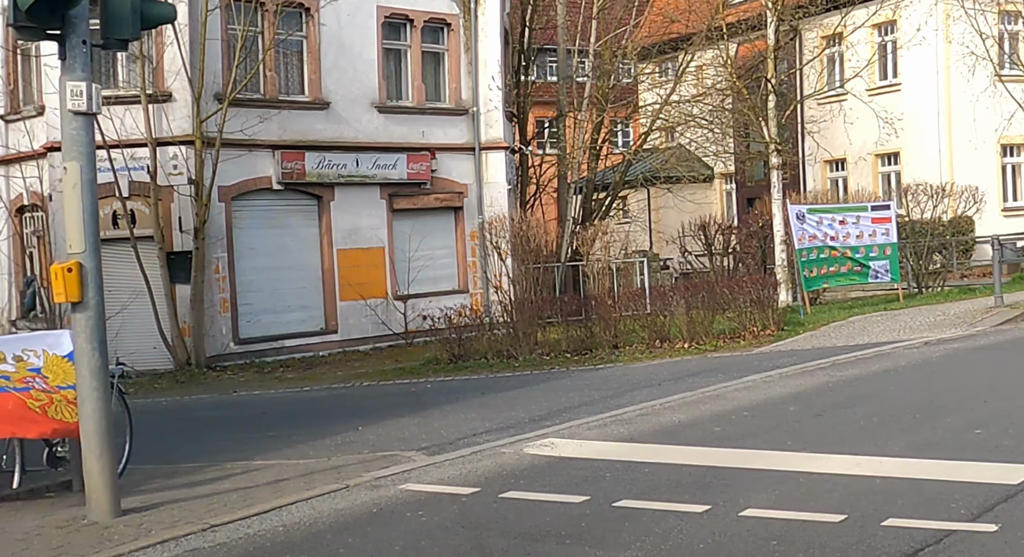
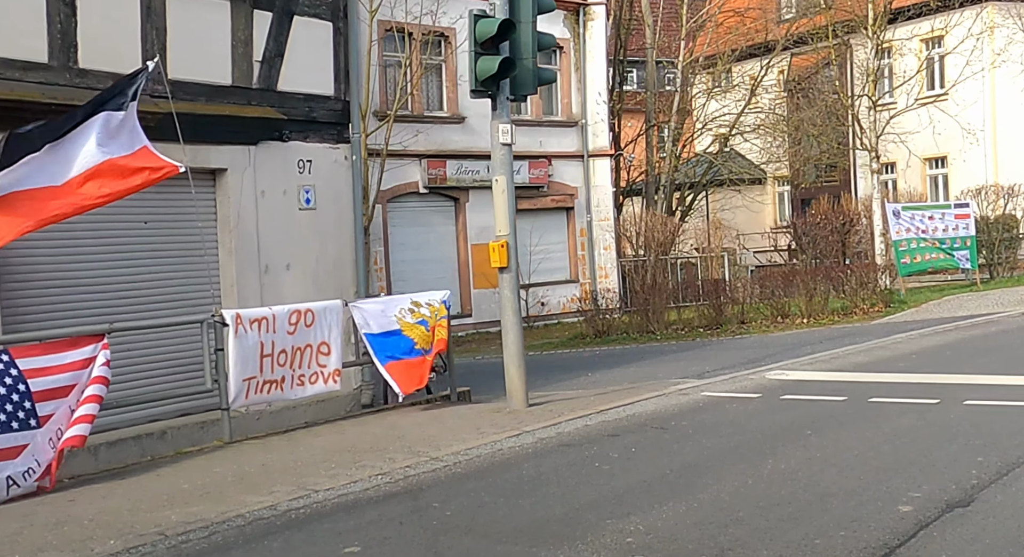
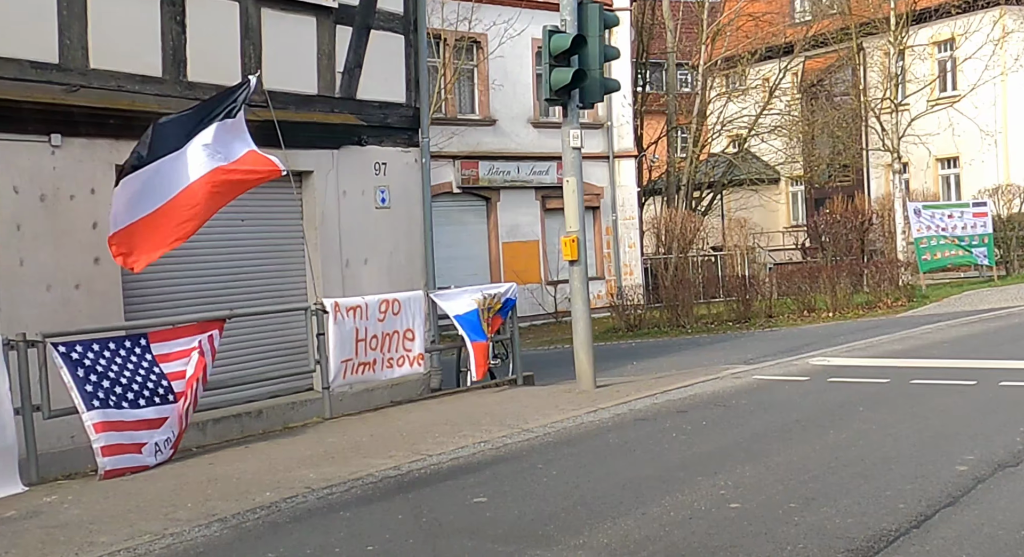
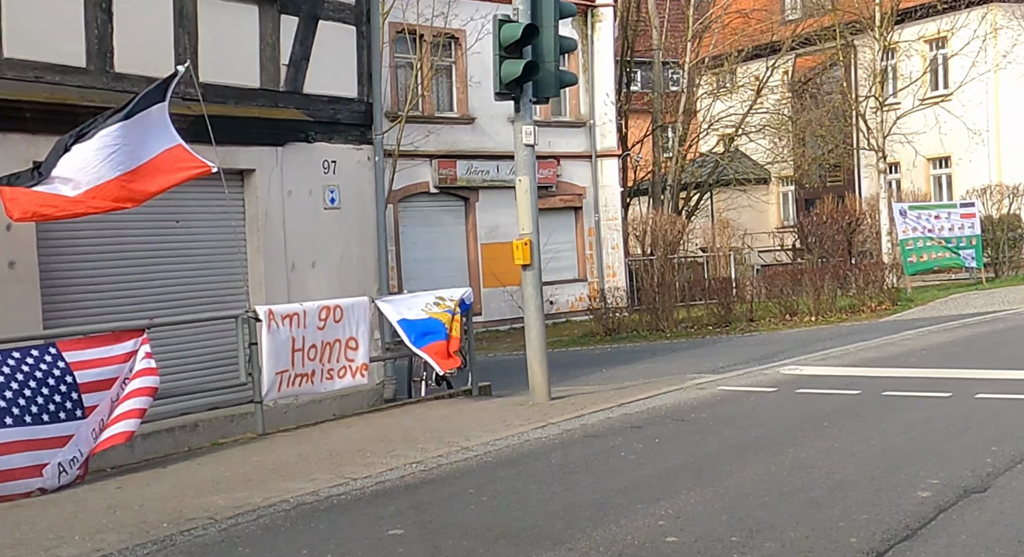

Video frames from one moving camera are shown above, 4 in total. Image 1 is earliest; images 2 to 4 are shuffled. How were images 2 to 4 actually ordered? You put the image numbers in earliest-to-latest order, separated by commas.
2, 4, 3
